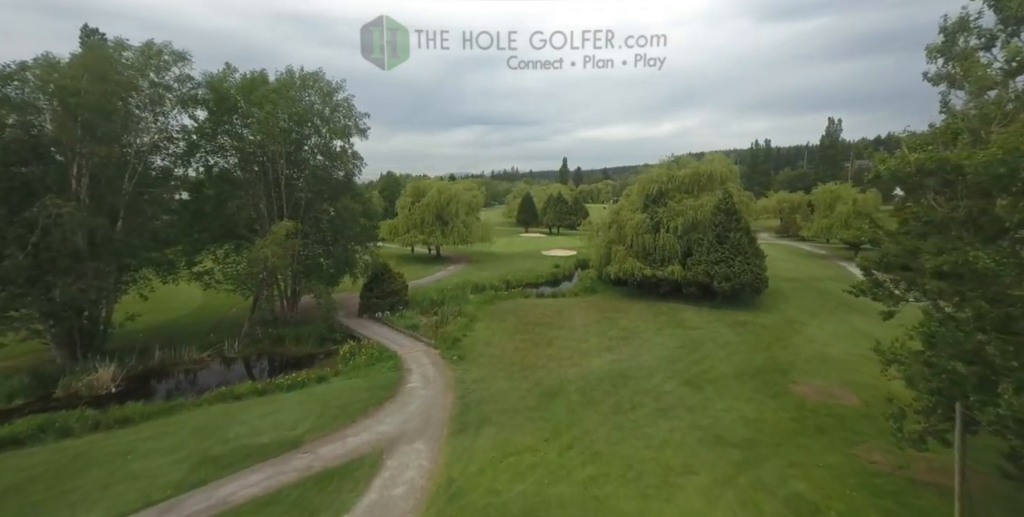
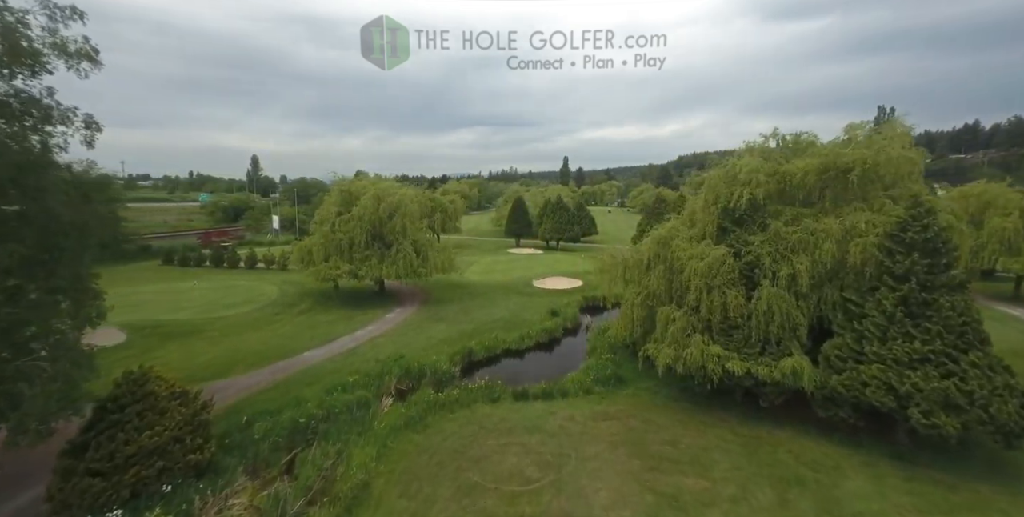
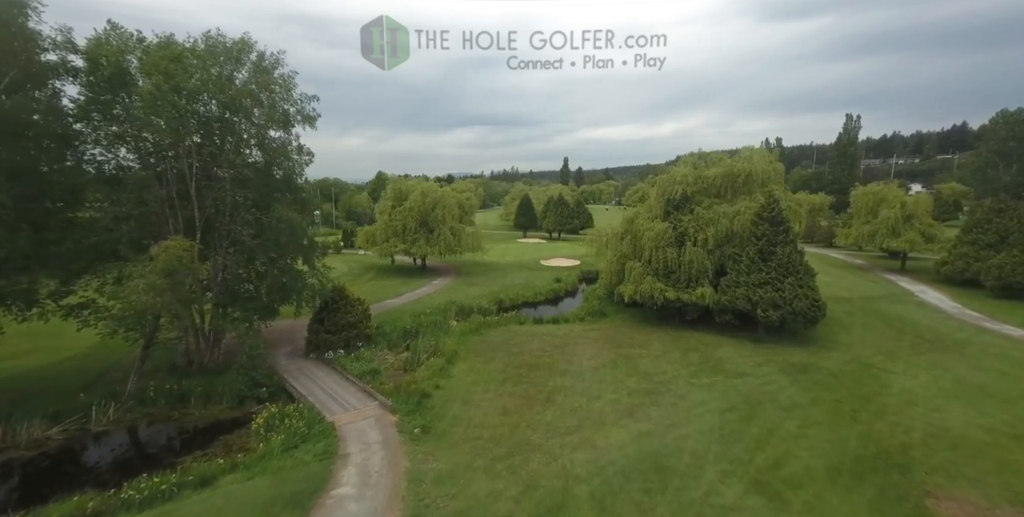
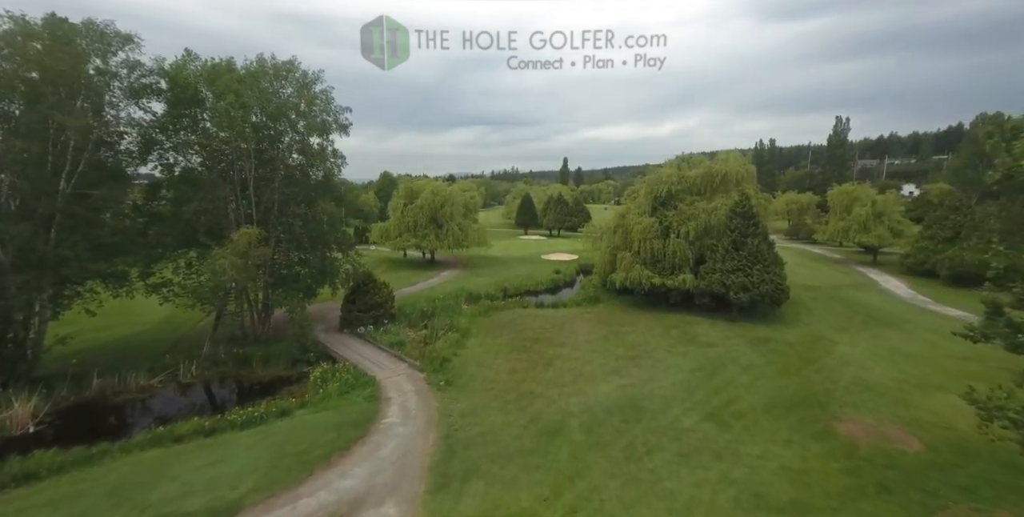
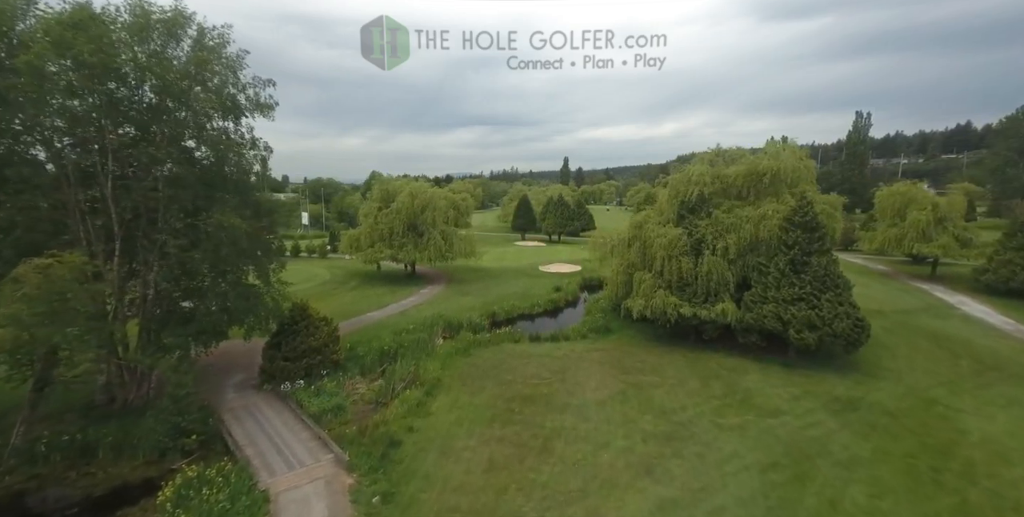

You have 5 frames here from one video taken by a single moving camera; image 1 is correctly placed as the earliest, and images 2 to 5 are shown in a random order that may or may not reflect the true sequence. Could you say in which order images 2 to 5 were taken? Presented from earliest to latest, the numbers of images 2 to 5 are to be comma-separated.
4, 3, 5, 2
